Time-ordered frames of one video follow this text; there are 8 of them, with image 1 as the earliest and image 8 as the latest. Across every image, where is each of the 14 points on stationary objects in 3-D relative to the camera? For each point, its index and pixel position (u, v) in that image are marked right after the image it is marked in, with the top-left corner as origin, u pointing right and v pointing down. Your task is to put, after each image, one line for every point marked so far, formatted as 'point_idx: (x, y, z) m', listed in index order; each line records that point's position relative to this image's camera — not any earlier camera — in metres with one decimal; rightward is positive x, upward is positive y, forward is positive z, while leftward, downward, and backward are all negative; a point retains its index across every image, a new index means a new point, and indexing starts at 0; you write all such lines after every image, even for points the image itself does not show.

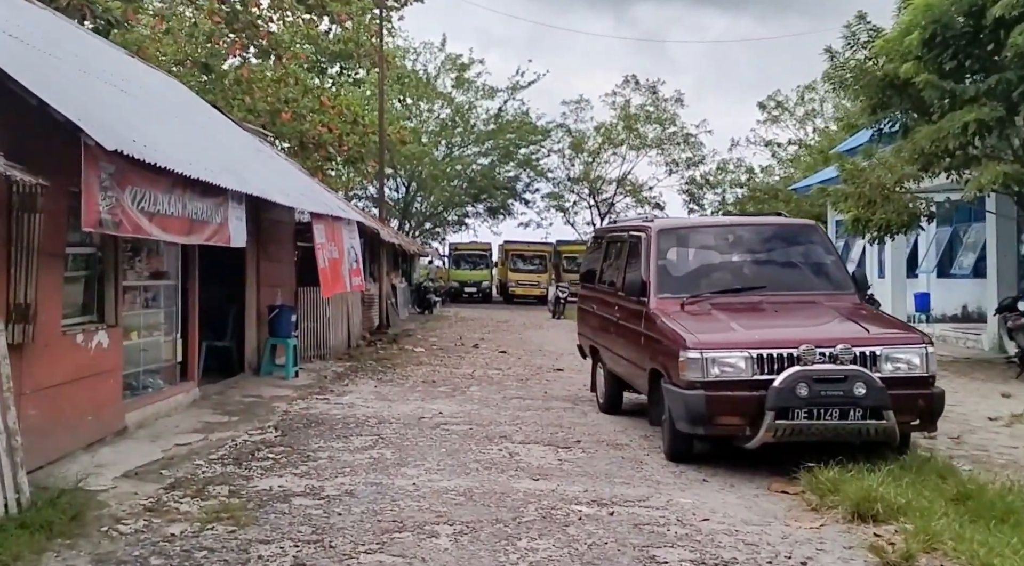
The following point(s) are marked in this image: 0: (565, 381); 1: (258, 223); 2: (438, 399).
0: (+0.7, -1.3, +12.5) m
1: (-3.2, +0.8, +11.7) m
2: (-0.8, -1.3, +10.1) m
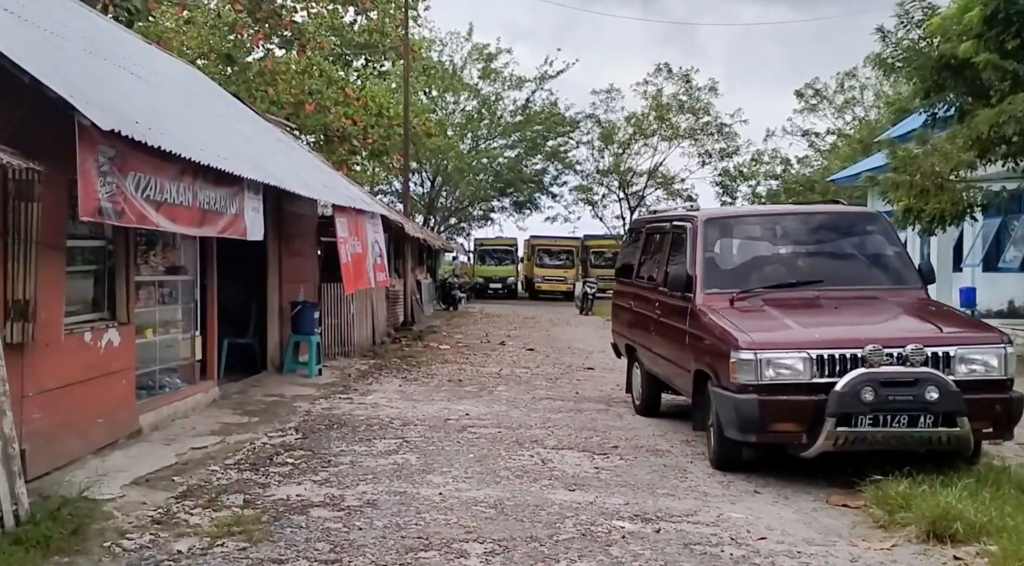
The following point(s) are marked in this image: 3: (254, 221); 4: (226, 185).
0: (+1.1, -1.3, +12.1) m
1: (-2.8, +0.8, +11.3) m
2: (-0.5, -1.2, +9.7) m
3: (-2.2, +0.5, +7.7) m
4: (-2.2, +0.8, +7.1) m
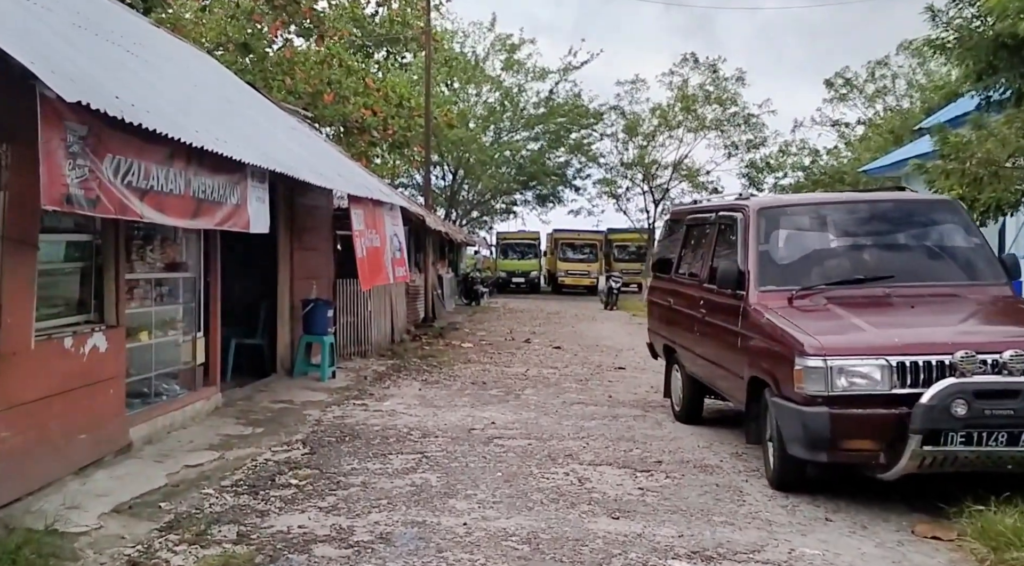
0: (+1.4, -1.2, +11.3) m
1: (-2.5, +0.9, +10.6) m
2: (-0.2, -1.2, +8.9) m
3: (-1.9, +0.5, +7.0) m
4: (-2.0, +0.8, +6.4) m
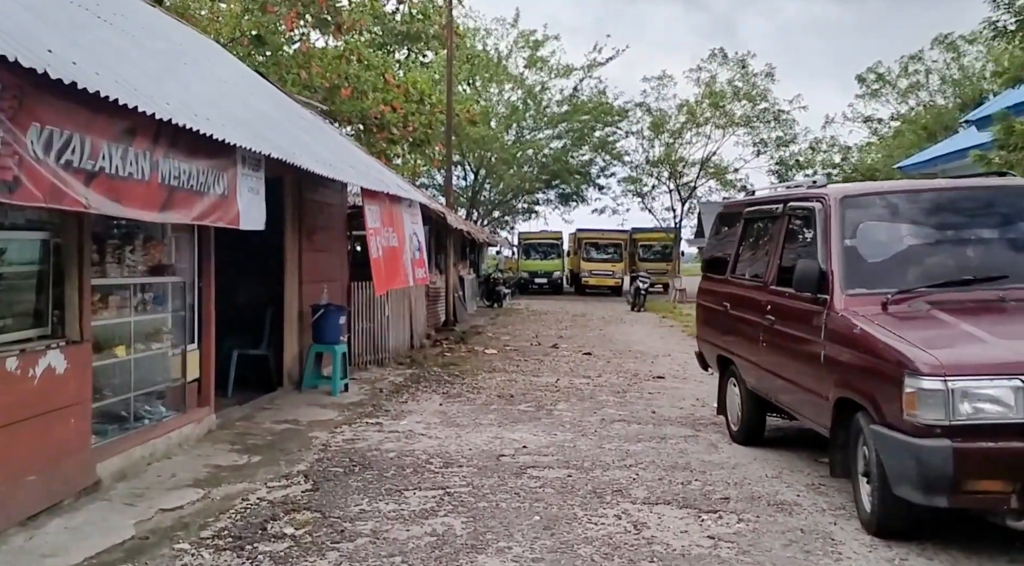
0: (+1.8, -1.2, +10.2) m
1: (-2.2, +0.8, +9.7) m
2: (+0.1, -1.2, +7.9) m
3: (-1.7, +0.5, +6.1) m
4: (-1.8, +0.7, +5.4) m
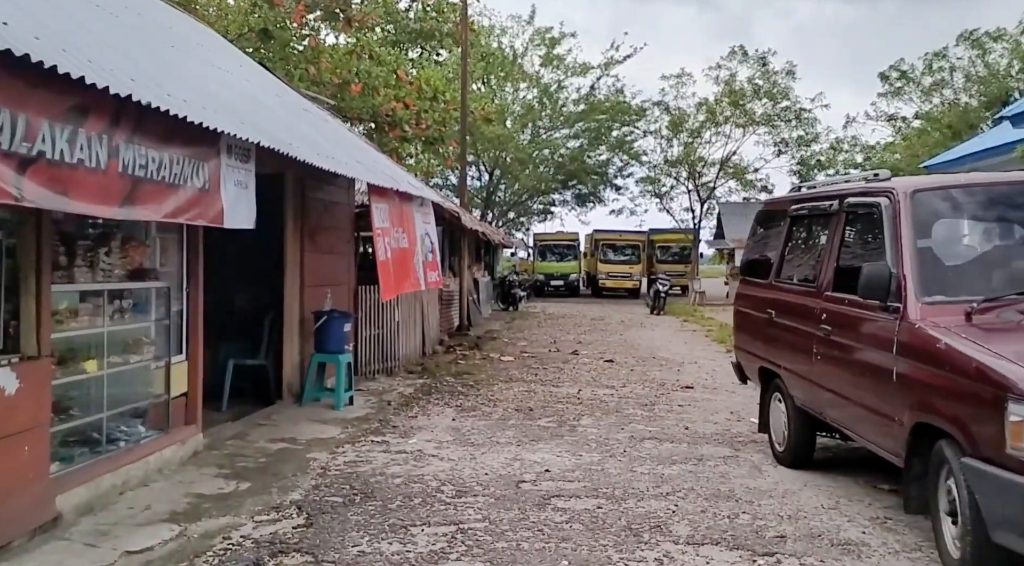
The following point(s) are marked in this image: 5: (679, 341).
0: (+1.9, -1.3, +9.5) m
1: (-2.0, +0.8, +9.0) m
2: (+0.2, -1.2, +7.2) m
3: (-1.6, +0.5, +5.4) m
4: (-1.7, +0.7, +4.7) m
5: (+3.4, -1.2, +18.7) m
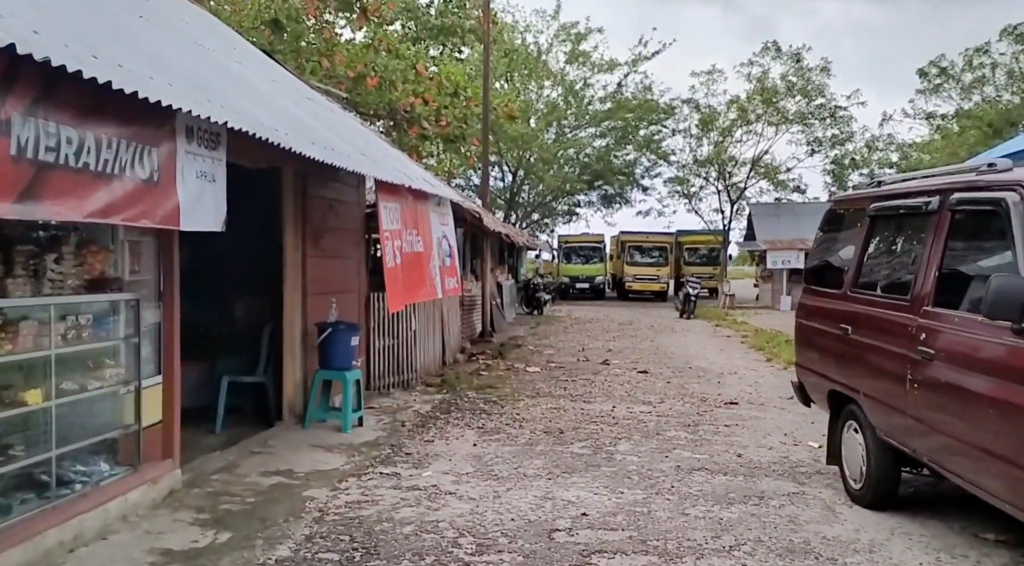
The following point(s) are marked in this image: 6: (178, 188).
0: (+2.2, -1.3, +8.5) m
1: (-1.8, +0.7, +8.1) m
2: (+0.4, -1.3, +6.2) m
3: (-1.4, +0.4, +4.4) m
4: (-1.5, +0.7, +3.8) m
5: (+3.9, -1.2, +17.7) m
6: (-1.5, +0.4, +4.3) m
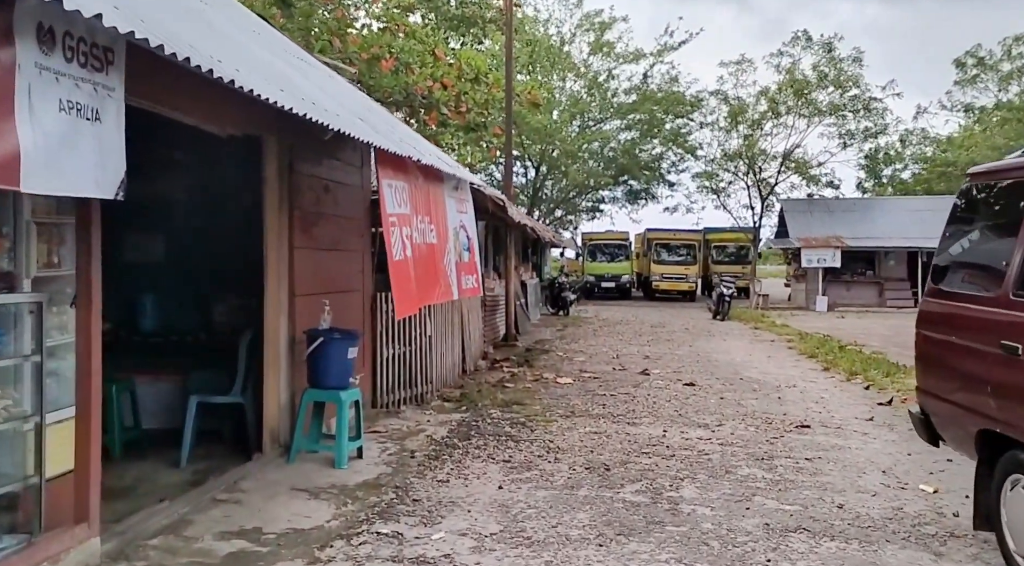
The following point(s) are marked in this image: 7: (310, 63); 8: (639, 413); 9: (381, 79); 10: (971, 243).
0: (+2.4, -1.3, +6.9) m
1: (-1.5, +0.7, +6.6) m
2: (+0.6, -1.3, +4.7) m
3: (-1.3, +0.4, +3.0) m
4: (-1.4, +0.7, +2.4) m
5: (+4.3, -1.2, +16.1) m
6: (-1.3, +0.4, +2.8) m
7: (-1.6, +1.7, +7.2) m
8: (+1.2, -1.3, +9.0) m
9: (-2.1, +3.4, +15.0) m
10: (+2.4, +0.3, +4.7) m
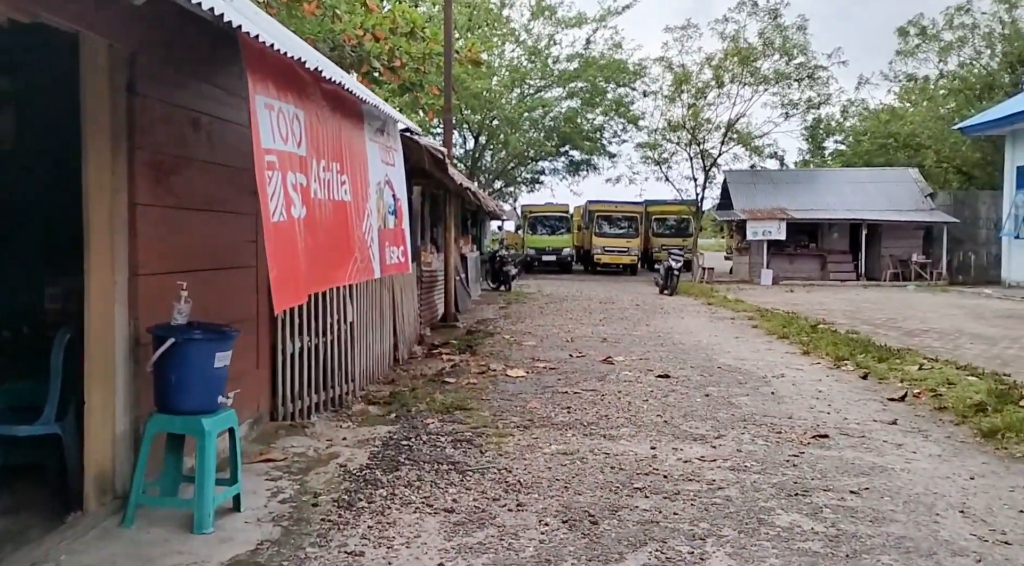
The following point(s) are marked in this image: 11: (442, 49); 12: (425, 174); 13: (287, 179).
0: (+2.2, -1.2, +5.2) m
1: (-1.8, +0.8, +4.5) m
2: (+0.5, -1.2, +2.8) m
3: (-1.3, +0.4, +0.9) m
4: (-1.4, +0.6, +0.3) m
5: (+3.4, -0.8, +14.4) m
6: (-1.3, +0.4, +0.7) m
7: (-1.9, +1.9, +5.1) m
8: (+0.8, -1.1, +7.1) m
9: (-3.0, +3.7, +12.8) m
10: (+2.3, +0.4, +2.9) m
11: (-1.2, +4.2, +15.7) m
12: (-1.0, +1.3, +10.9) m
13: (-1.0, +0.4, +4.4) m
